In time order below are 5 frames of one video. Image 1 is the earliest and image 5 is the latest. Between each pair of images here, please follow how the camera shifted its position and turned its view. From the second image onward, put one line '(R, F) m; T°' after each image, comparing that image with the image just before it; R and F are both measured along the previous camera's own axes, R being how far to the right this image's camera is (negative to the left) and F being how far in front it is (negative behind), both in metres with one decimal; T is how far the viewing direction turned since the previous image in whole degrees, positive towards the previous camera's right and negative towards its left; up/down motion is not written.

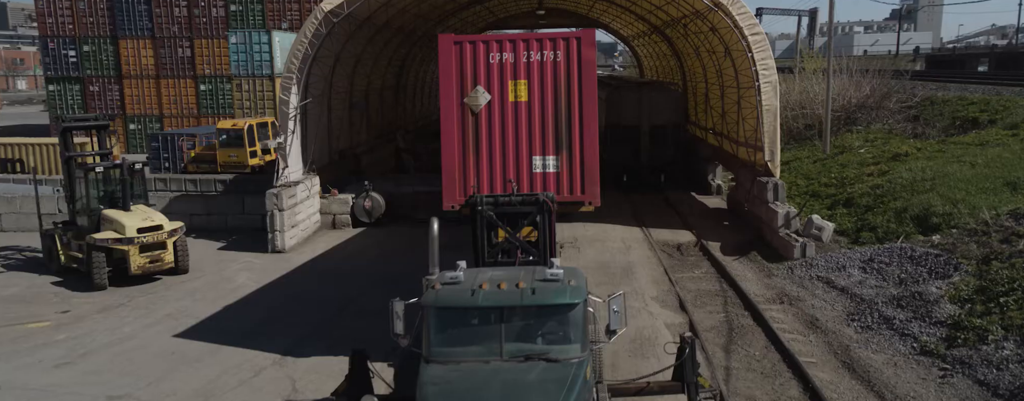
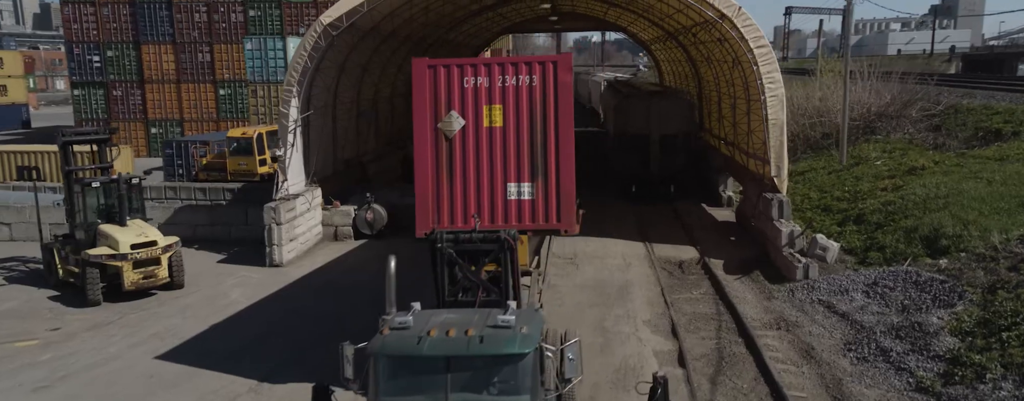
(+0.7, +0.3) m; -2°
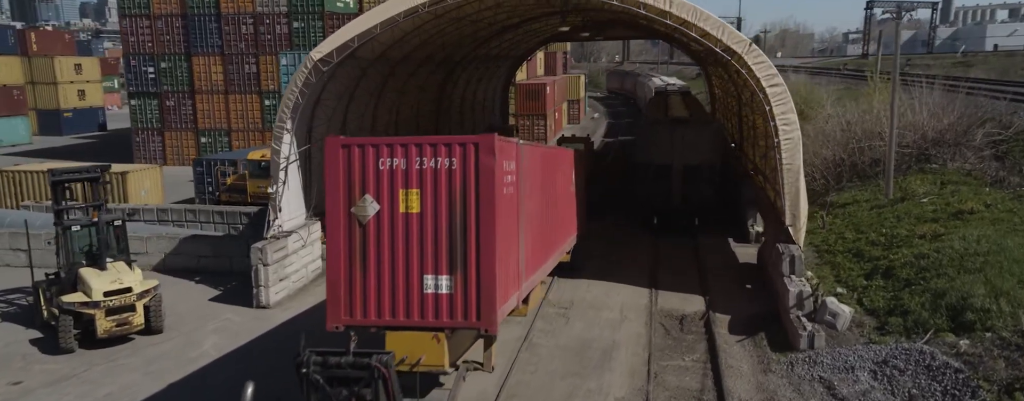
(+1.9, +1.1) m; -6°
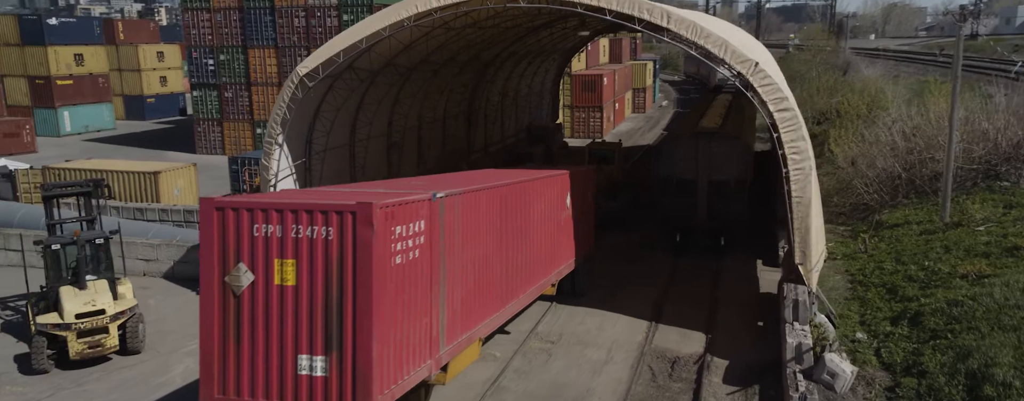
(+2.1, +1.3) m; -7°
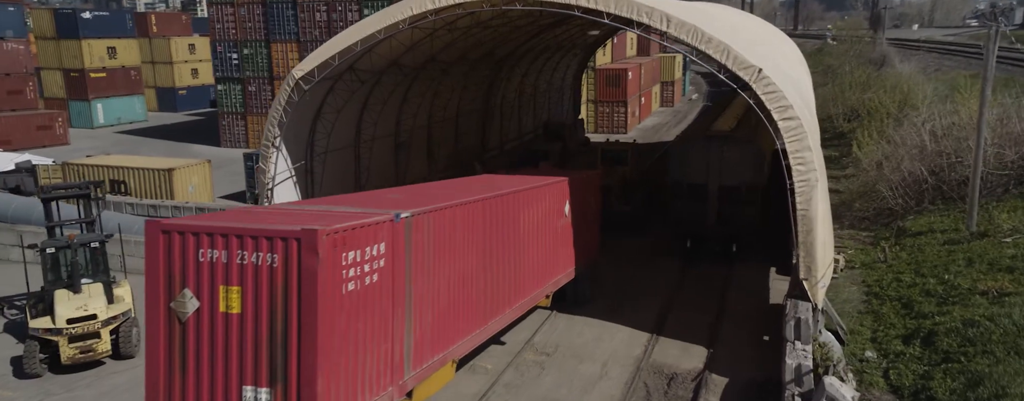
(+0.8, +0.5) m; -3°
